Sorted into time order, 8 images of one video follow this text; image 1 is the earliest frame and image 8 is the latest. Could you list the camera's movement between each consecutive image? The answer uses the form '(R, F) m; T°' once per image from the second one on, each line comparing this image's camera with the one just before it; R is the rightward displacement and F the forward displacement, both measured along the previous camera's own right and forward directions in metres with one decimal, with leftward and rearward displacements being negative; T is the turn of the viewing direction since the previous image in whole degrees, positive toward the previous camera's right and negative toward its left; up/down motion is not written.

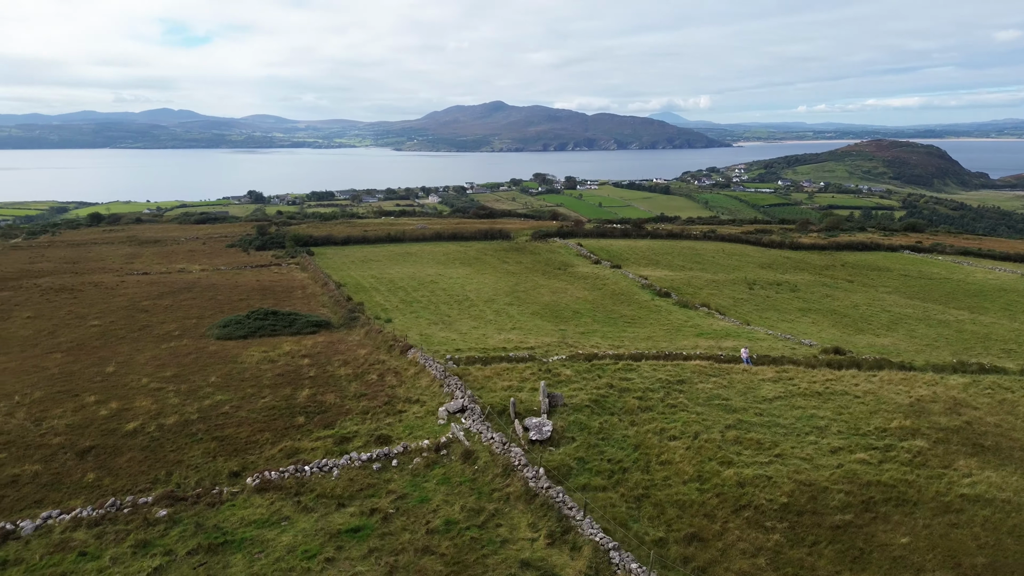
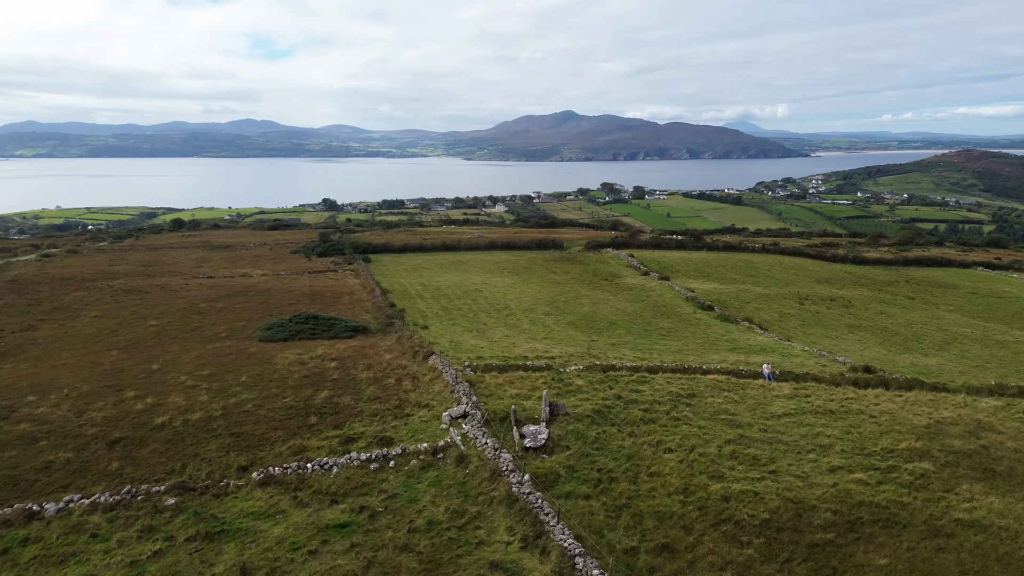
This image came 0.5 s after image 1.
(+1.7, -0.5) m; -5°
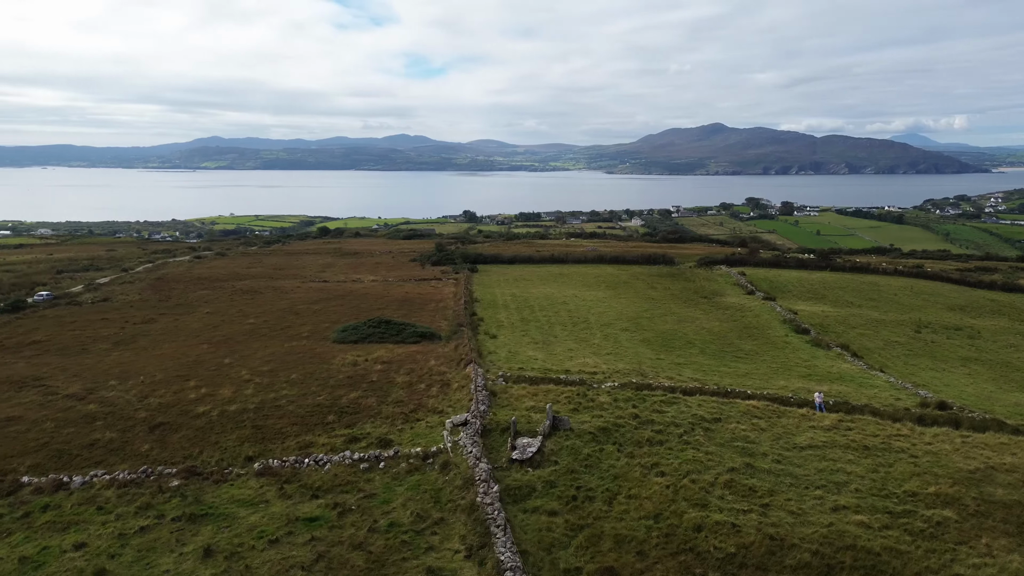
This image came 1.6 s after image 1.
(+3.6, +0.2) m; -10°
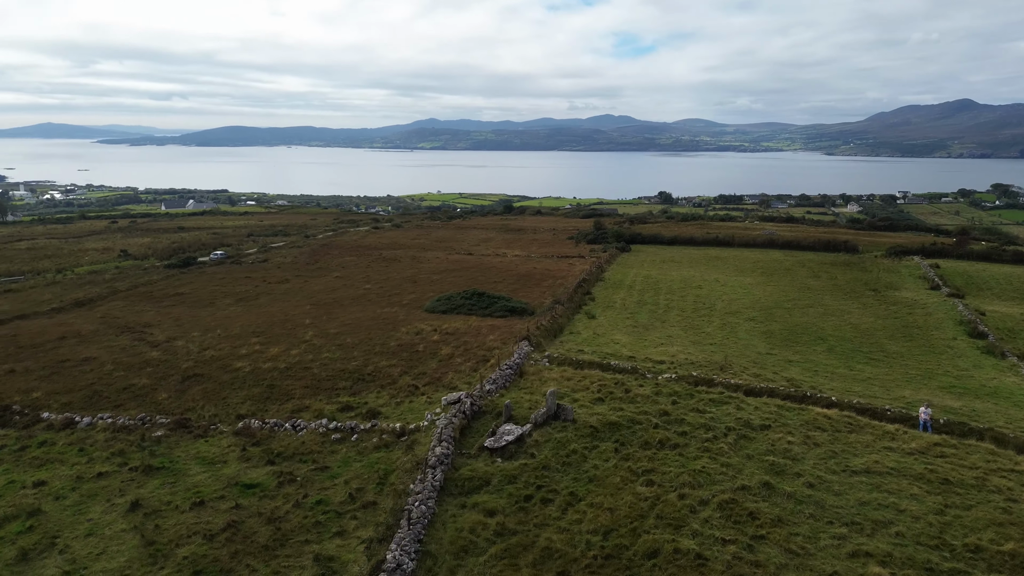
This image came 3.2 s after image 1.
(+4.7, +2.8) m; -15°
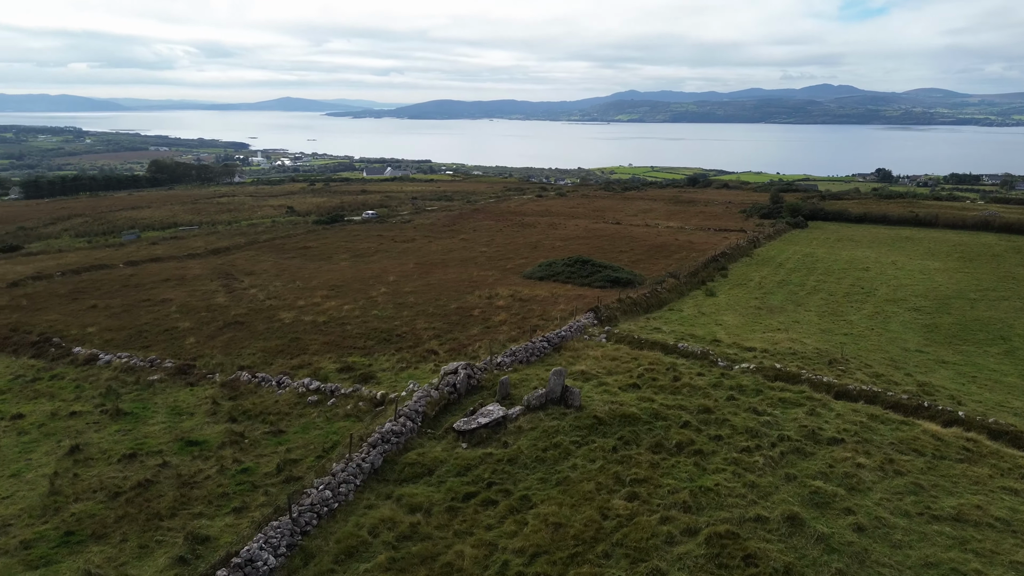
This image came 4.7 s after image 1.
(+3.8, +3.5) m; -14°
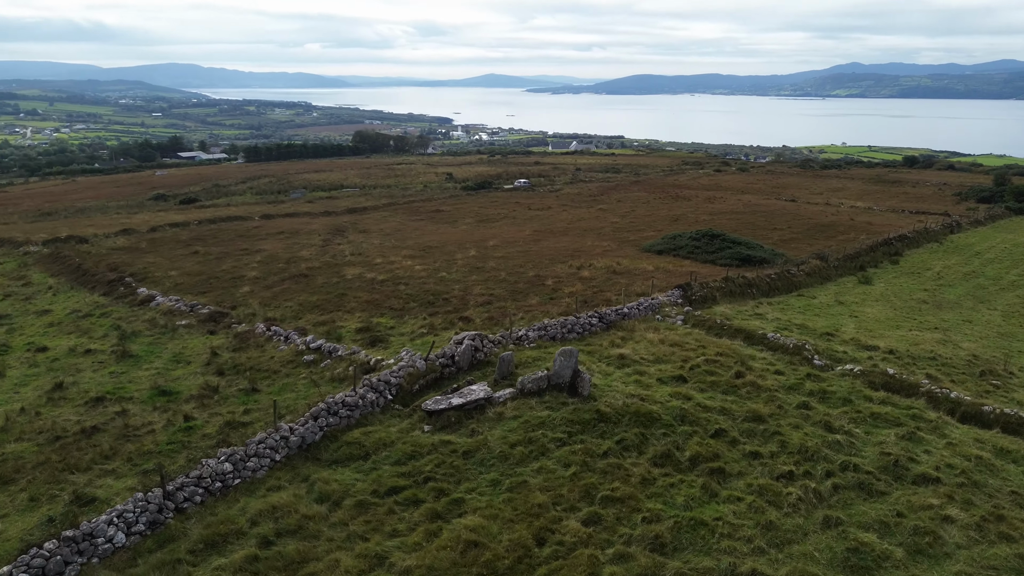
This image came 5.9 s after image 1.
(+3.1, +3.0) m; -14°
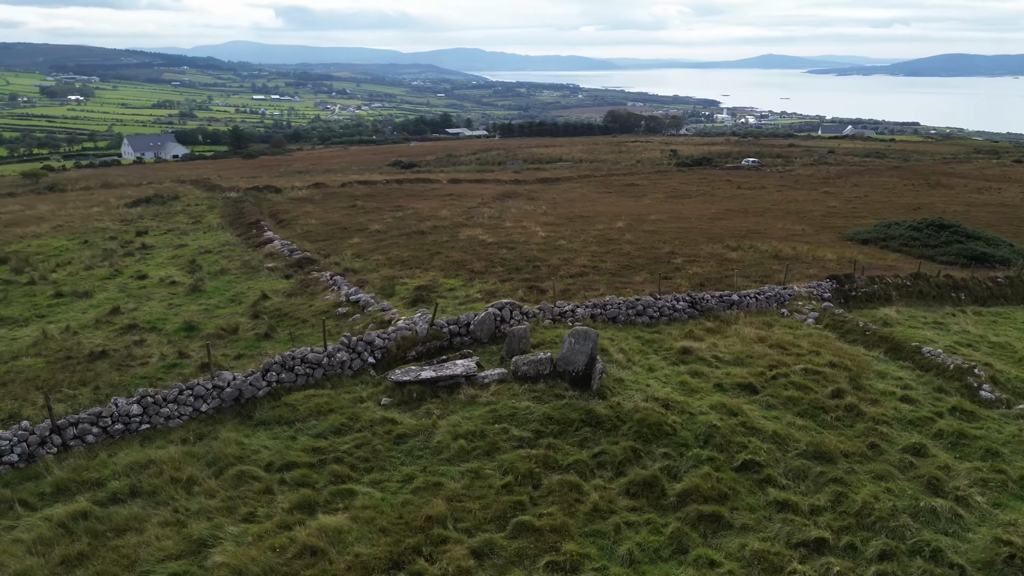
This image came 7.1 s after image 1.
(+3.3, +2.9) m; -19°
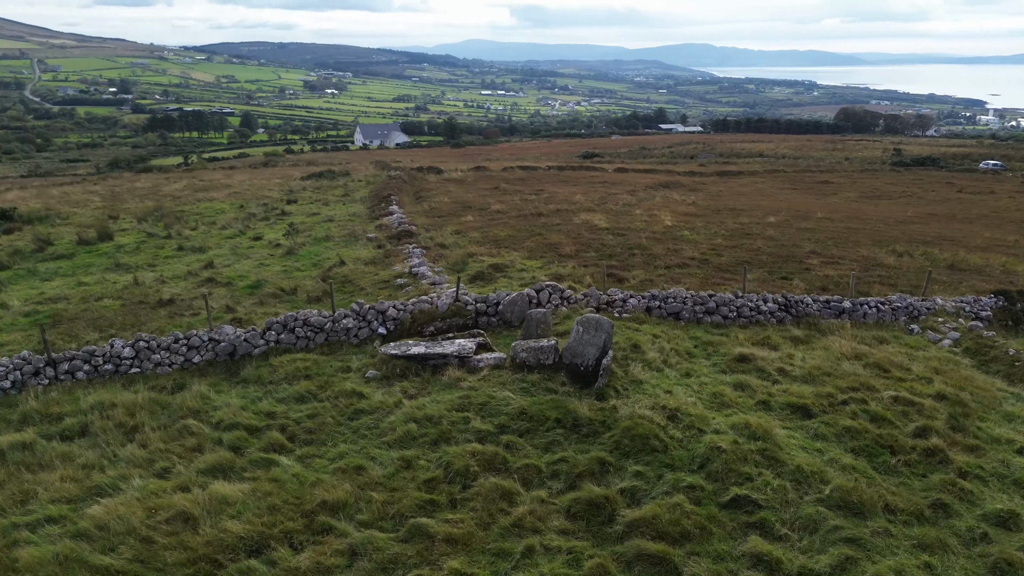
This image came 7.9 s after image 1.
(+2.4, +1.5) m; -16°
